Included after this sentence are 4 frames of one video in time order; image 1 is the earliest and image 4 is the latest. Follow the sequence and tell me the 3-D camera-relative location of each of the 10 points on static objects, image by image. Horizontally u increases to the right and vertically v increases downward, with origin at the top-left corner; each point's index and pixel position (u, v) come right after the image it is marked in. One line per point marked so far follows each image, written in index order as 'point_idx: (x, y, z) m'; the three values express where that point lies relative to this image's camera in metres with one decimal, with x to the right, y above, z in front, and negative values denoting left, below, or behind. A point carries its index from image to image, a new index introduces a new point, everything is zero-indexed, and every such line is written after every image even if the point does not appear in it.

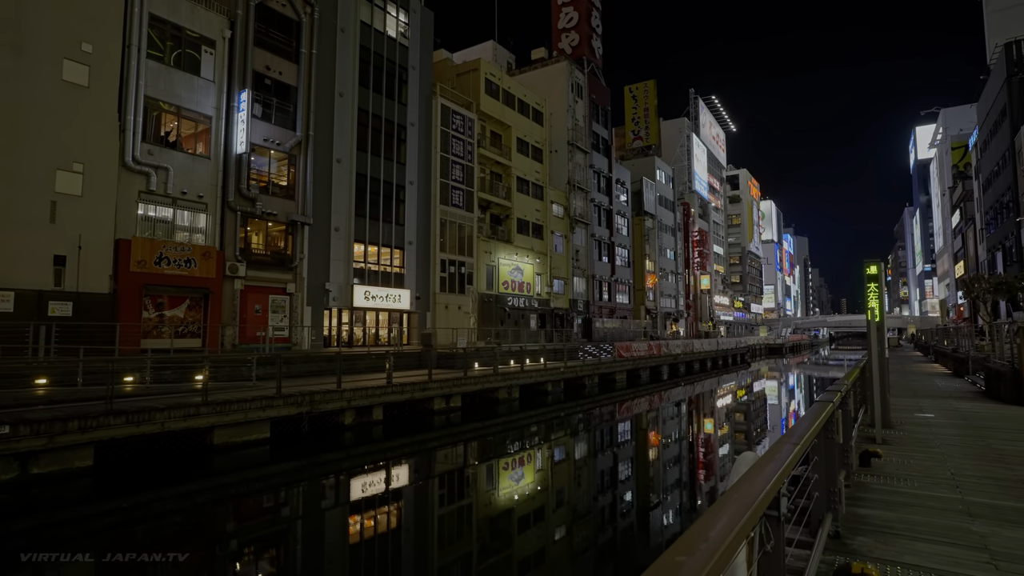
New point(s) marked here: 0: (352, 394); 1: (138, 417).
0: (-4.6, -3.1, +16.4) m
1: (-7.8, -2.7, +11.7) m
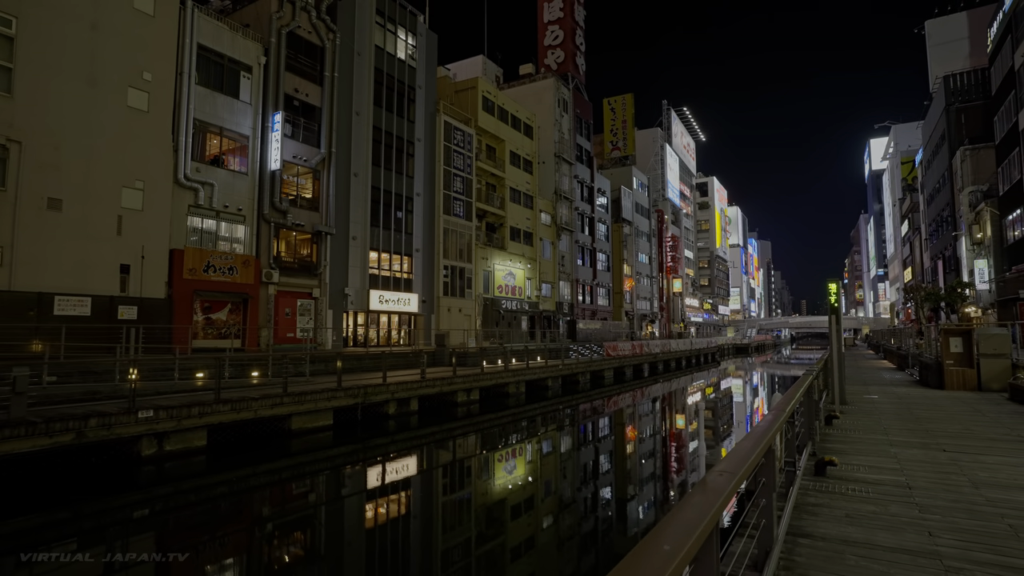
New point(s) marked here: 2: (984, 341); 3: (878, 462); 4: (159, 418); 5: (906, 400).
0: (-3.9, -3.3, +18.9) m
1: (-6.8, -2.9, +14.0) m
2: (+12.1, -1.3, +14.3) m
3: (+4.4, -2.1, +6.7) m
4: (-7.8, -2.9, +12.4) m
5: (+9.2, -2.6, +12.9) m
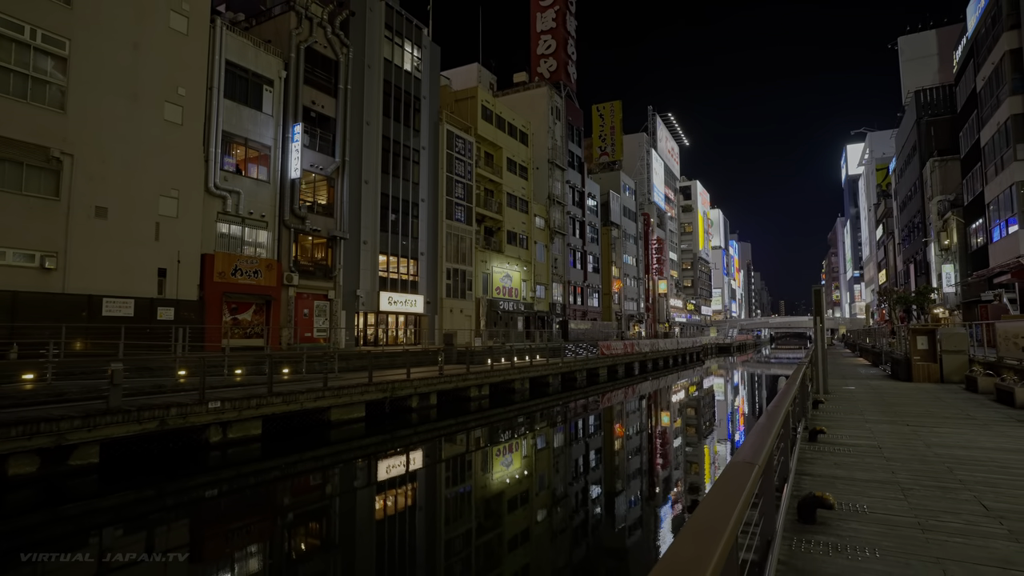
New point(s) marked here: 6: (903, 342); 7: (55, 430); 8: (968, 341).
0: (-3.4, -3.5, +20.4) m
1: (-6.2, -3.0, +15.5) m
2: (+12.7, -1.5, +16.3) m
3: (+5.3, -2.2, +8.6) m
4: (-7.1, -3.0, +13.9) m
5: (+9.8, -2.7, +14.9) m
6: (+13.5, -1.9, +19.2) m
7: (-8.8, -2.8, +10.8) m
8: (+13.2, -1.5, +16.1) m
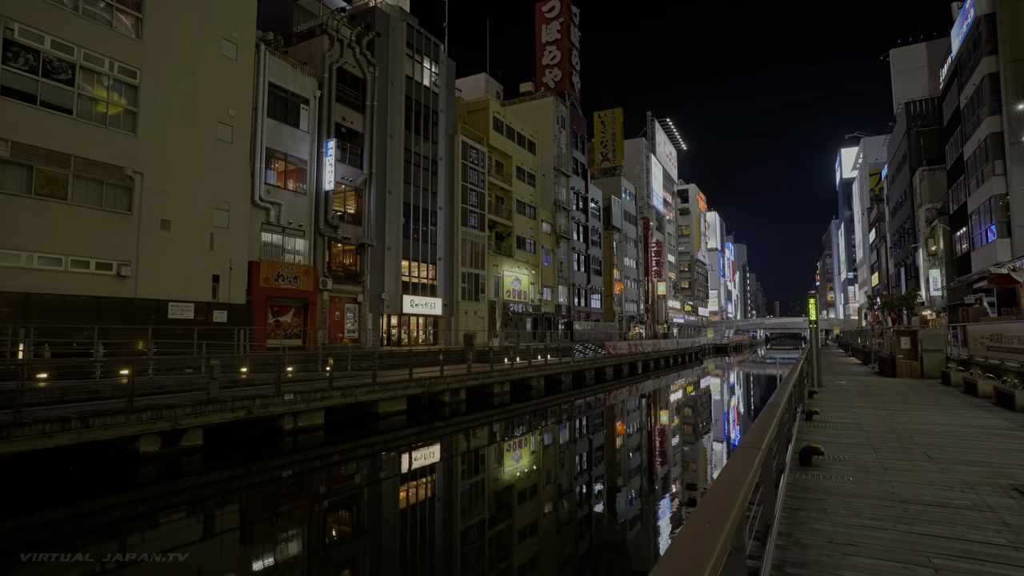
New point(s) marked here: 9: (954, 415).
0: (-2.5, -3.7, +22.5) m
1: (-5.2, -3.2, +17.5) m
2: (+13.7, -1.7, +18.5) m
3: (+6.3, -2.4, +10.6) m
4: (-6.2, -3.2, +15.9) m
5: (+10.8, -2.9, +17.0) m
6: (+14.5, -2.1, +21.4) m
7: (-7.8, -2.9, +12.8) m
8: (+14.2, -1.7, +18.3) m
9: (+8.3, -2.4, +10.4) m
